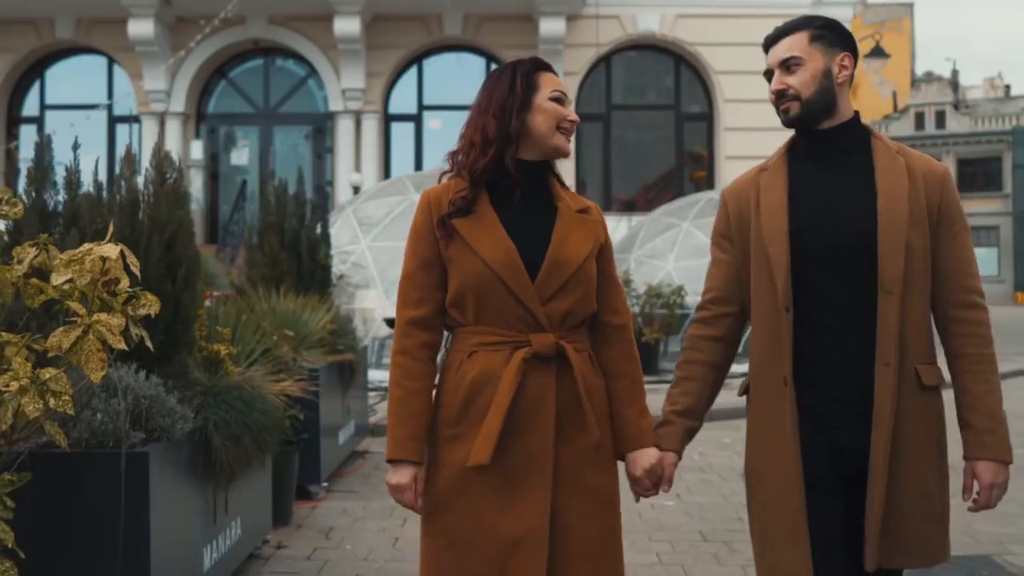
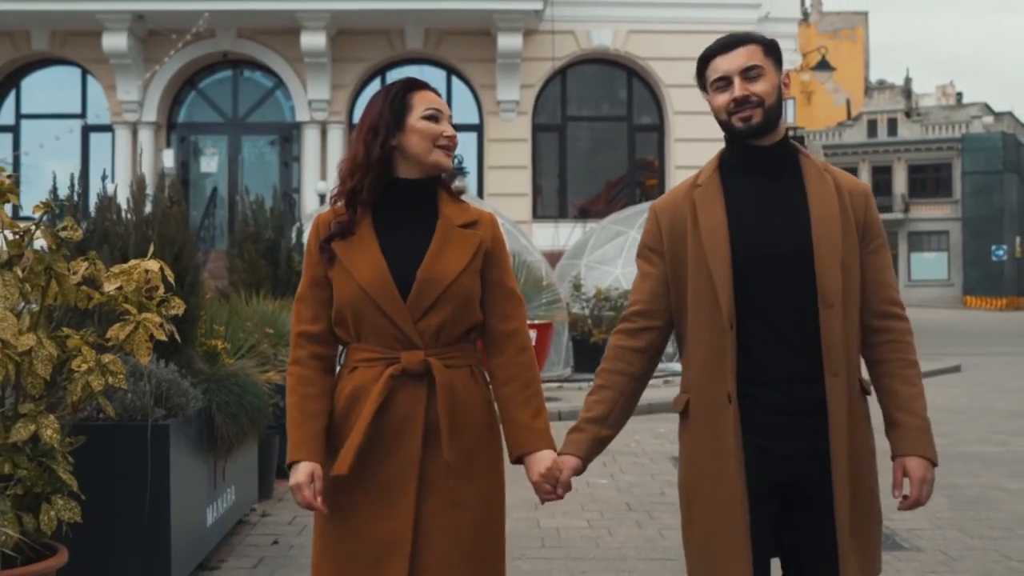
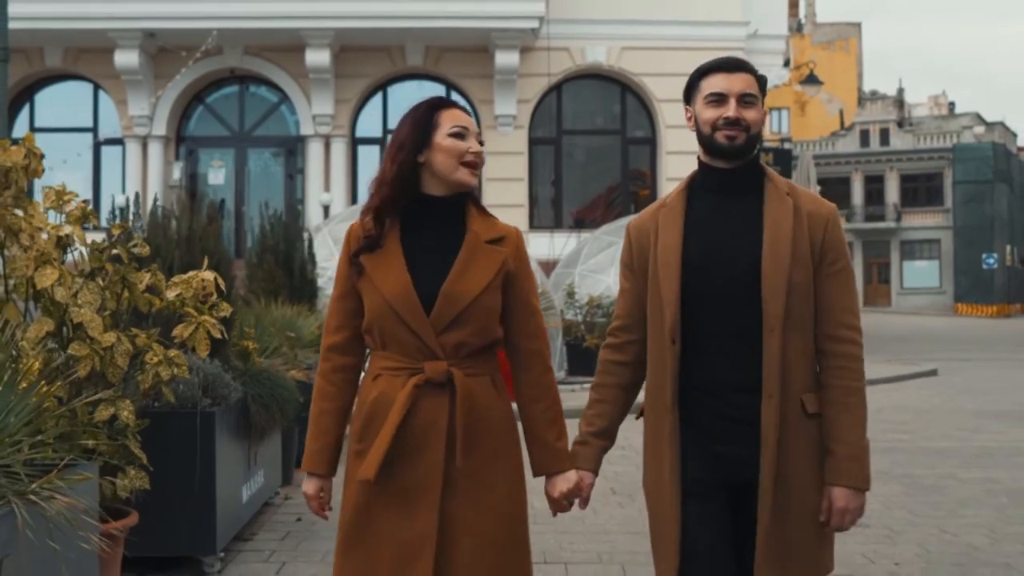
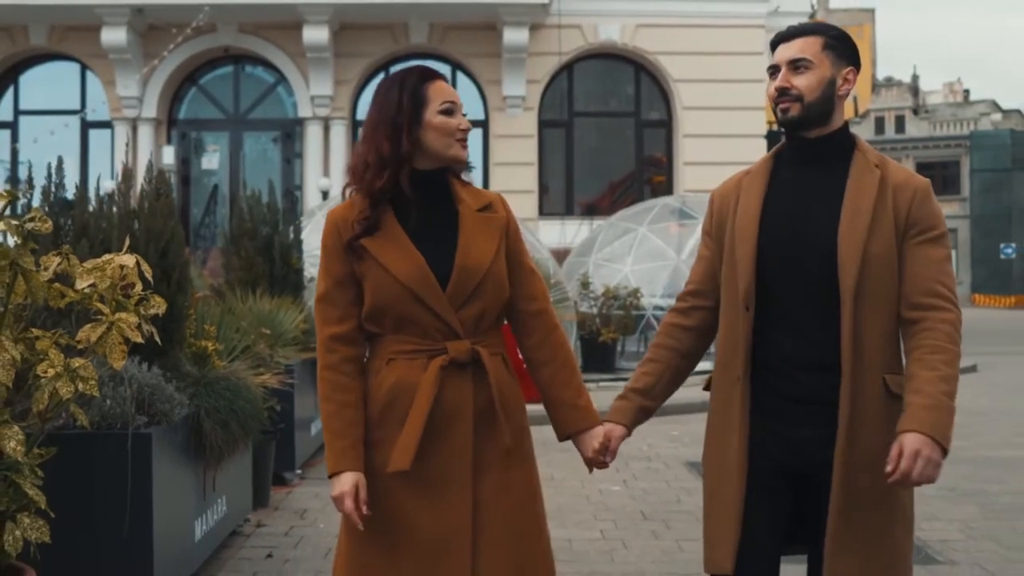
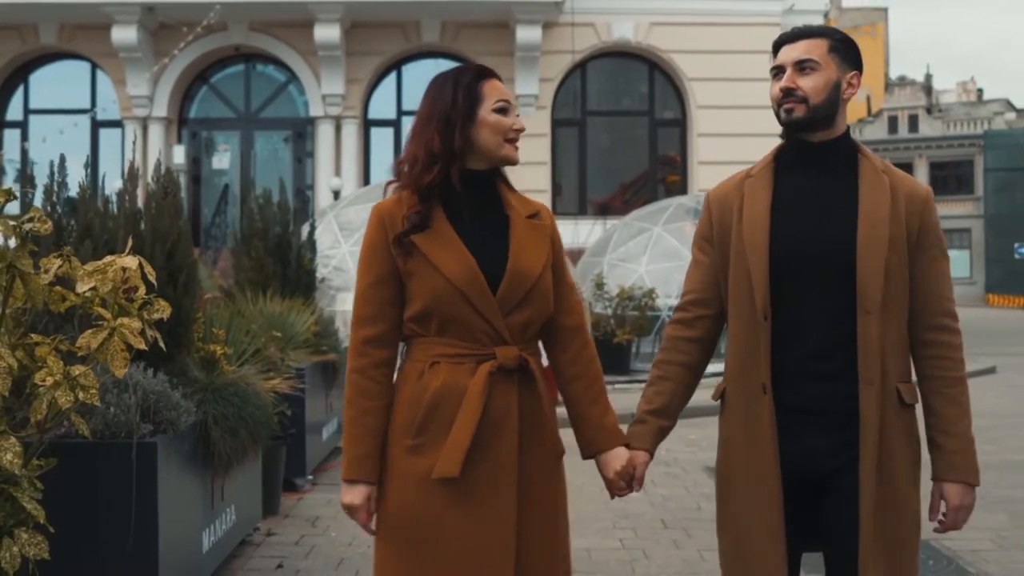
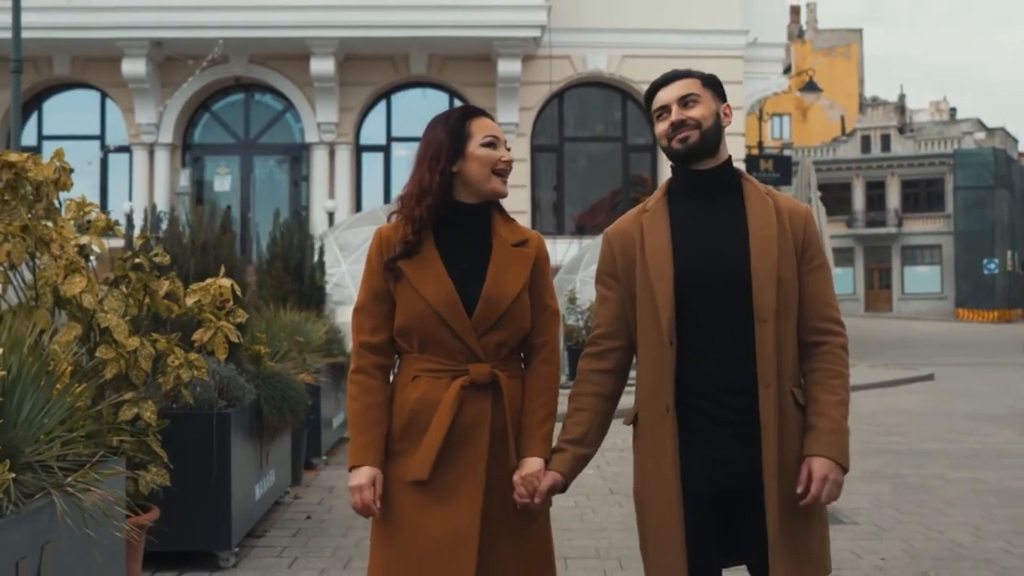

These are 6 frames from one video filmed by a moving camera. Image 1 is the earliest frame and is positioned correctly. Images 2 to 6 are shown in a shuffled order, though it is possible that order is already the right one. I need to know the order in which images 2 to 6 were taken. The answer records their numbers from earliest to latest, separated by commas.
5, 4, 2, 3, 6
